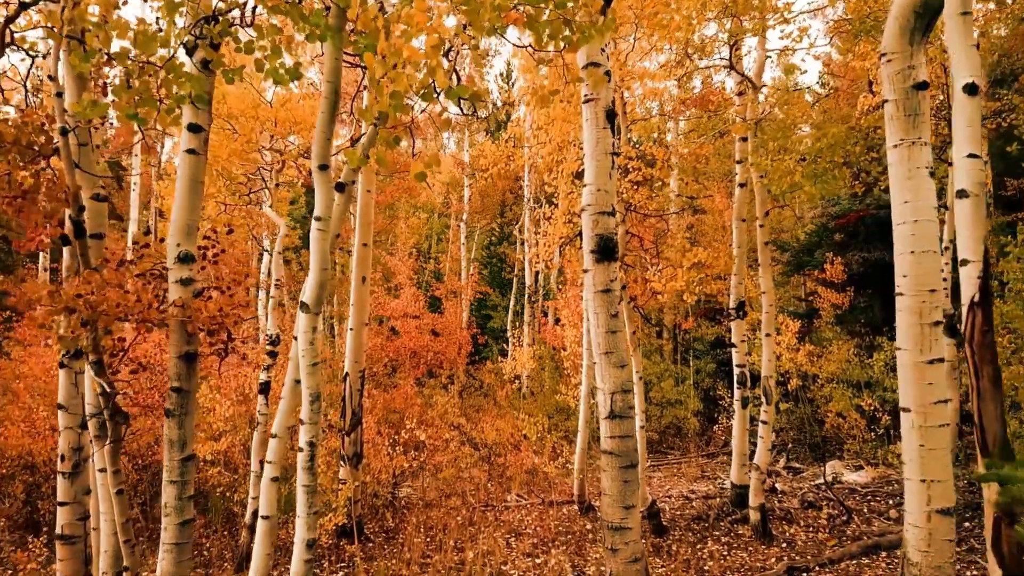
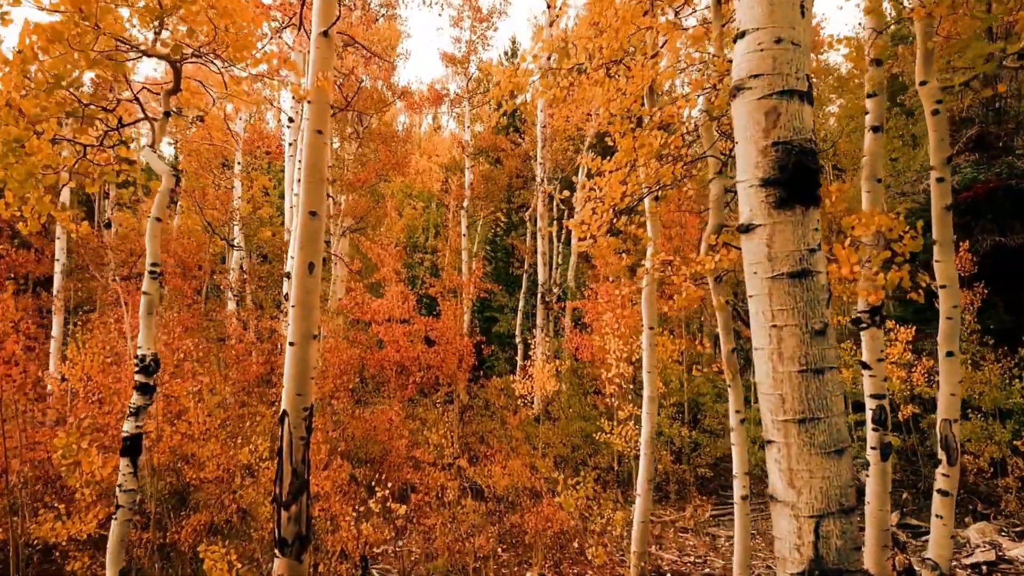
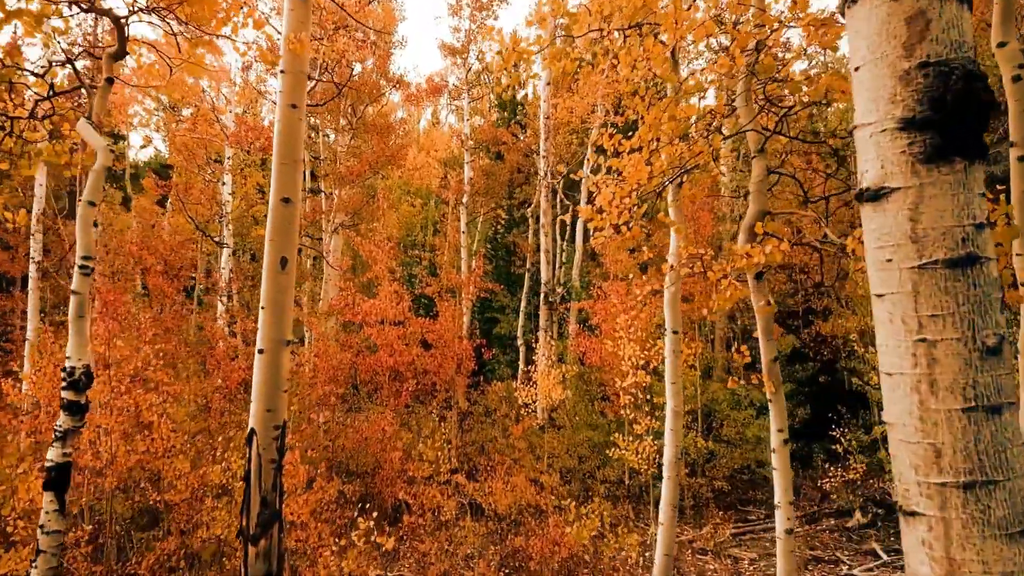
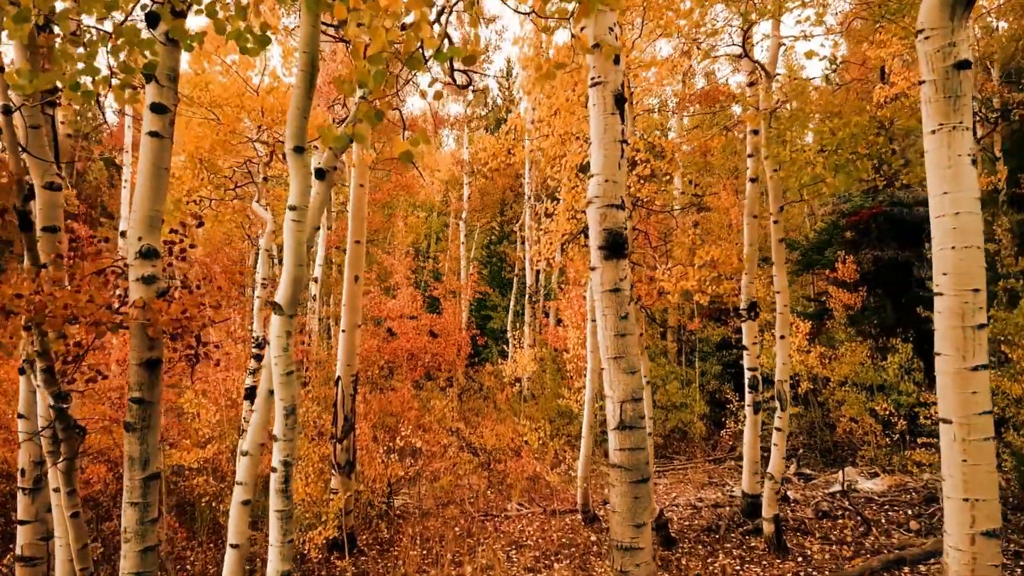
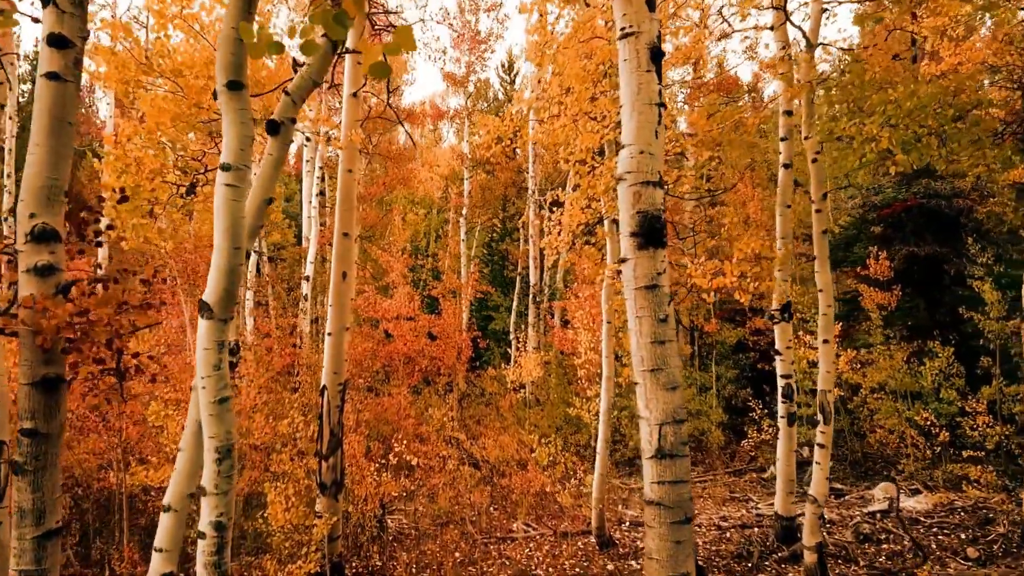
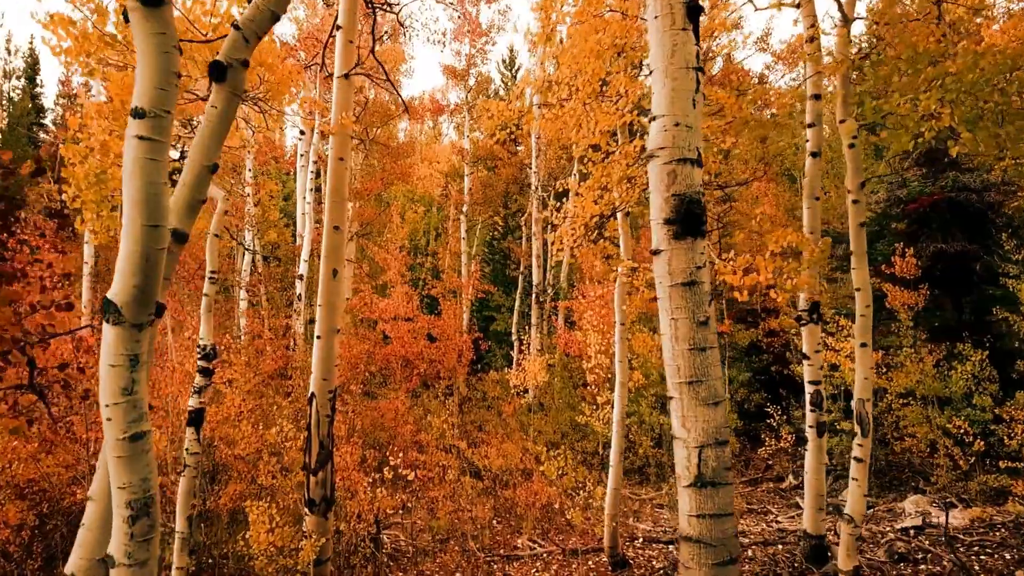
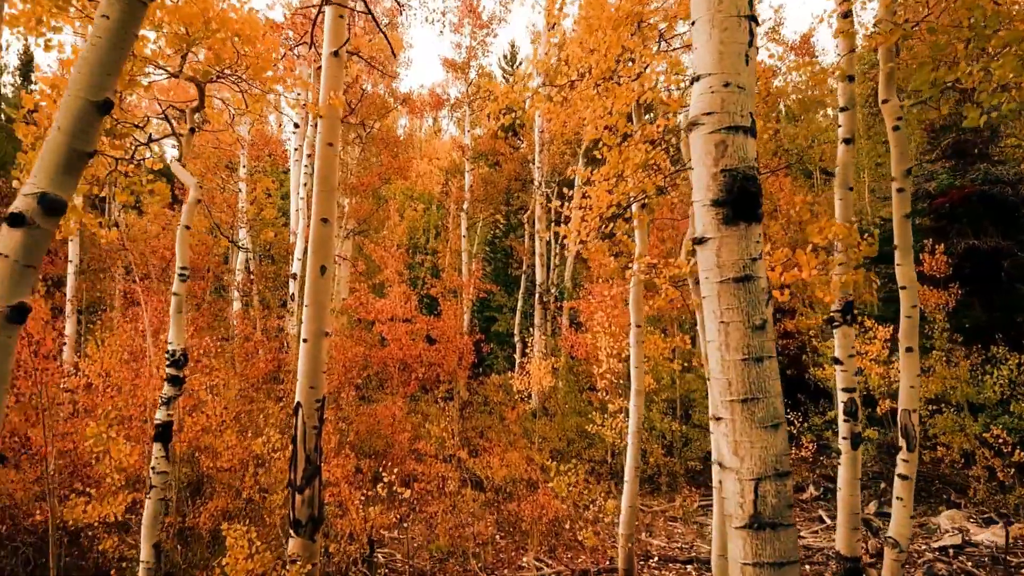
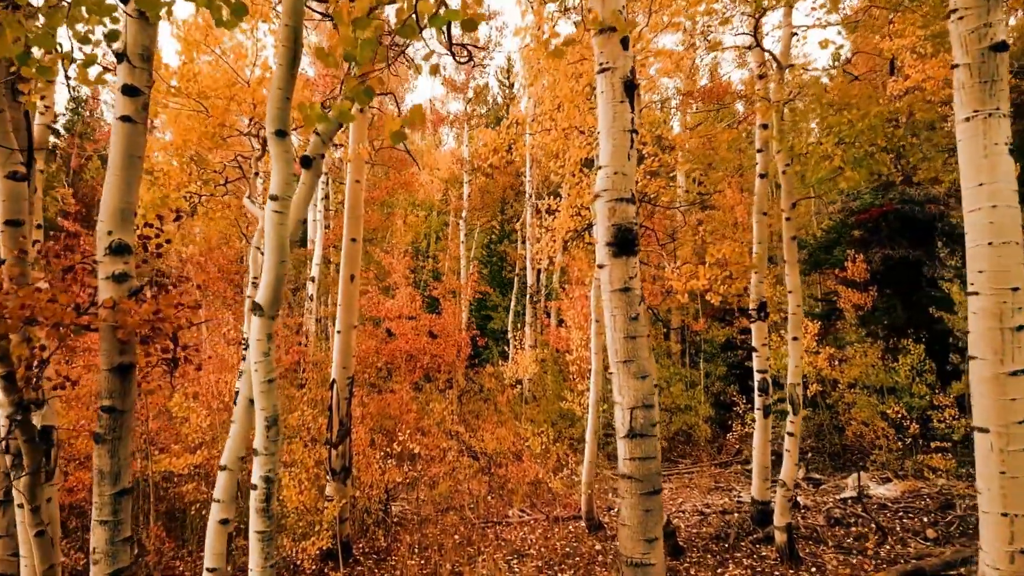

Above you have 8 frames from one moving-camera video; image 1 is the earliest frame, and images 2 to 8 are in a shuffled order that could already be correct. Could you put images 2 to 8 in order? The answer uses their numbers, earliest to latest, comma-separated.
4, 8, 5, 6, 7, 2, 3
